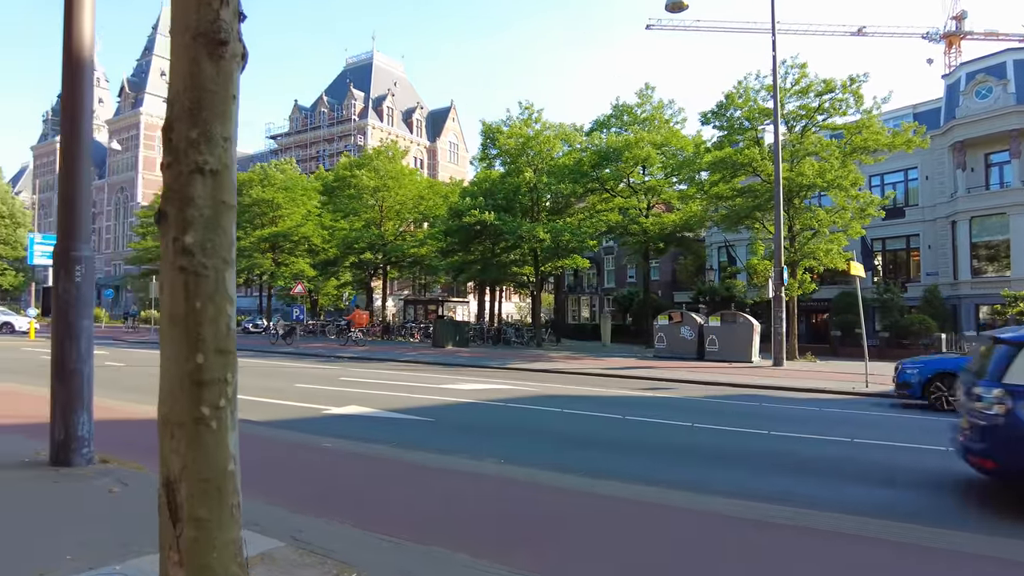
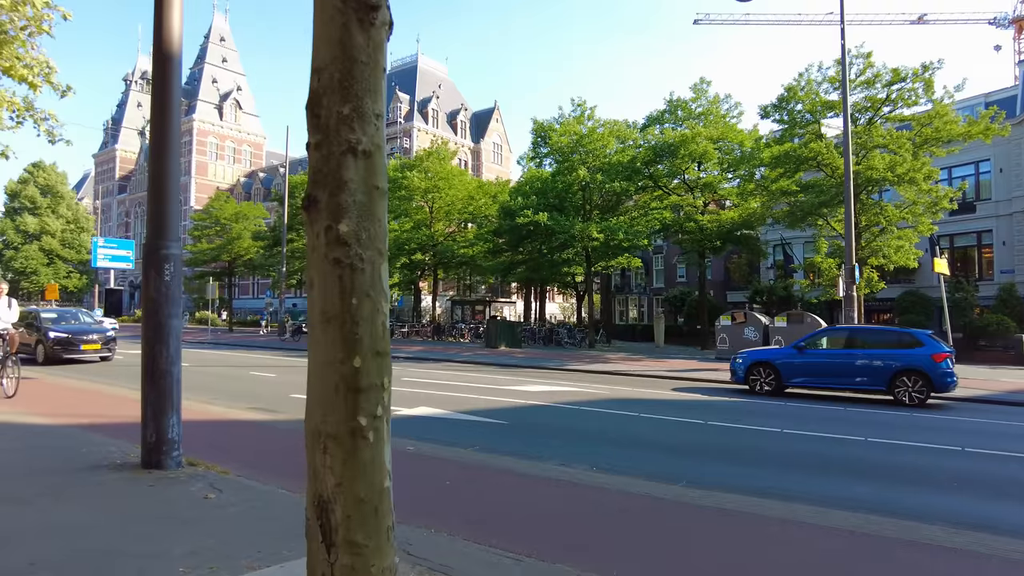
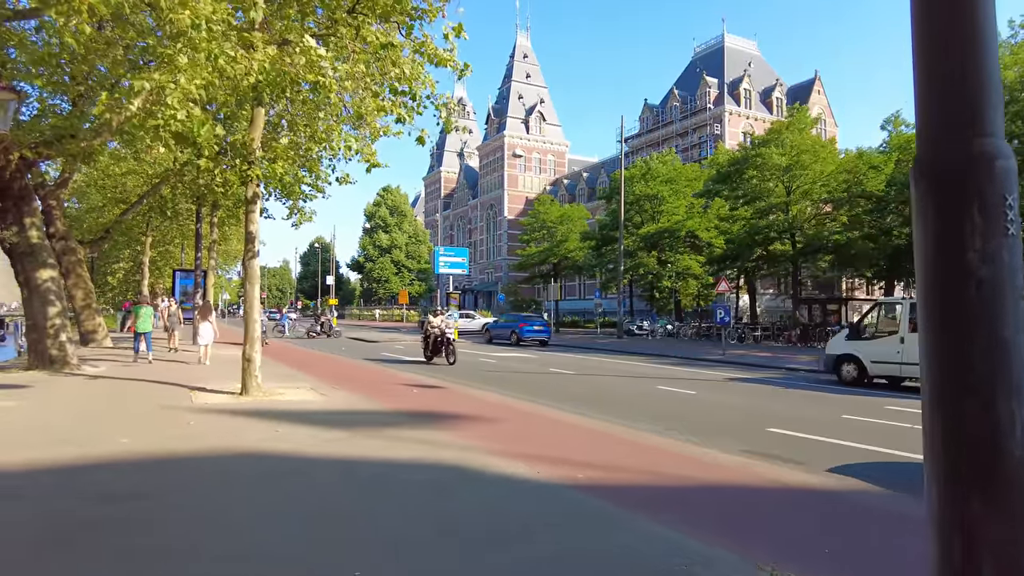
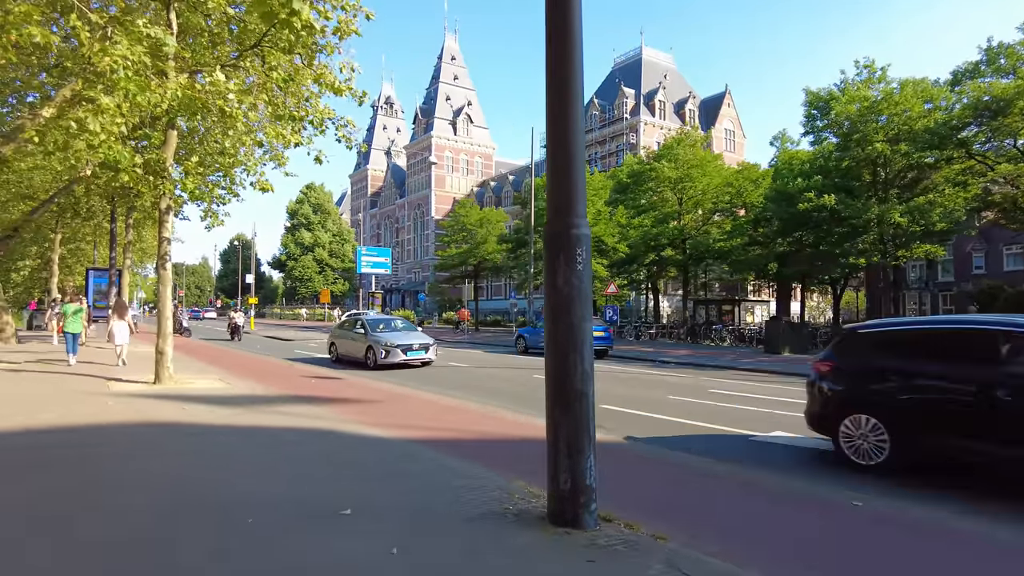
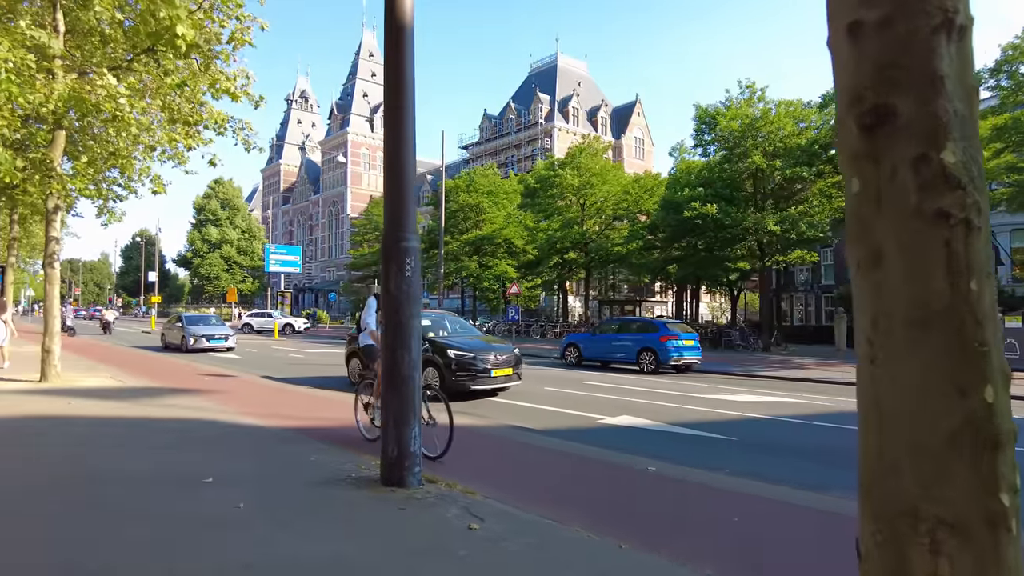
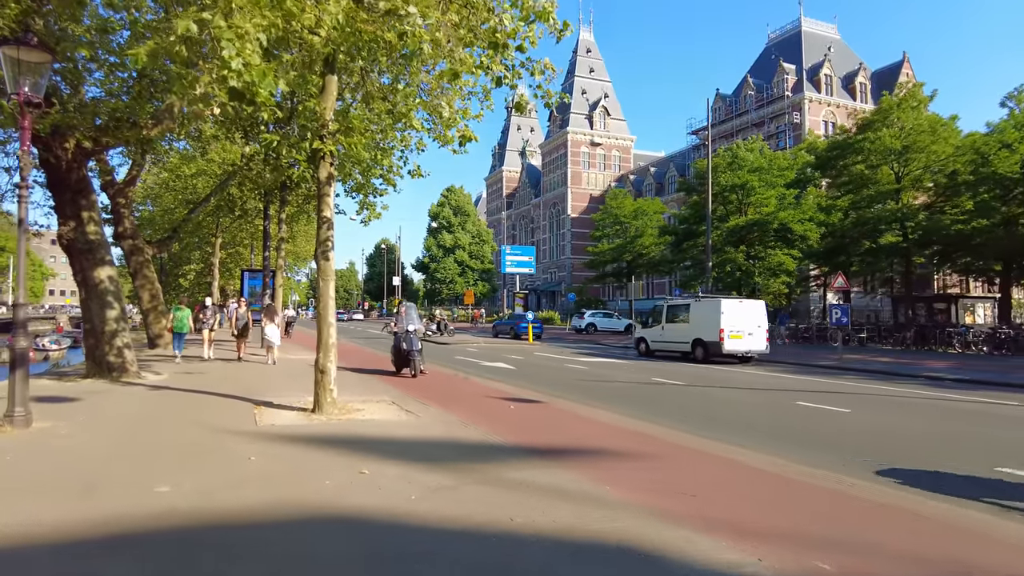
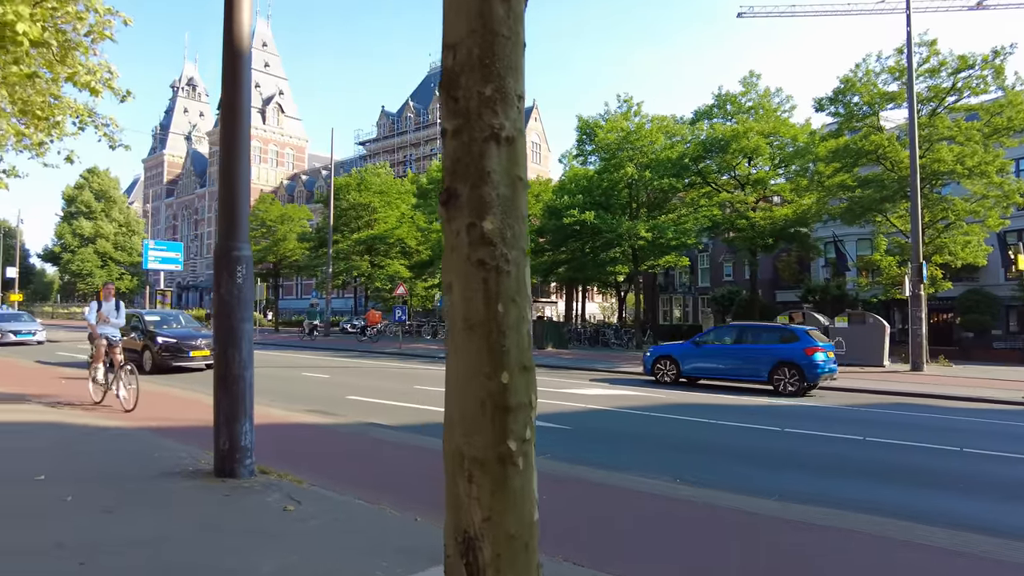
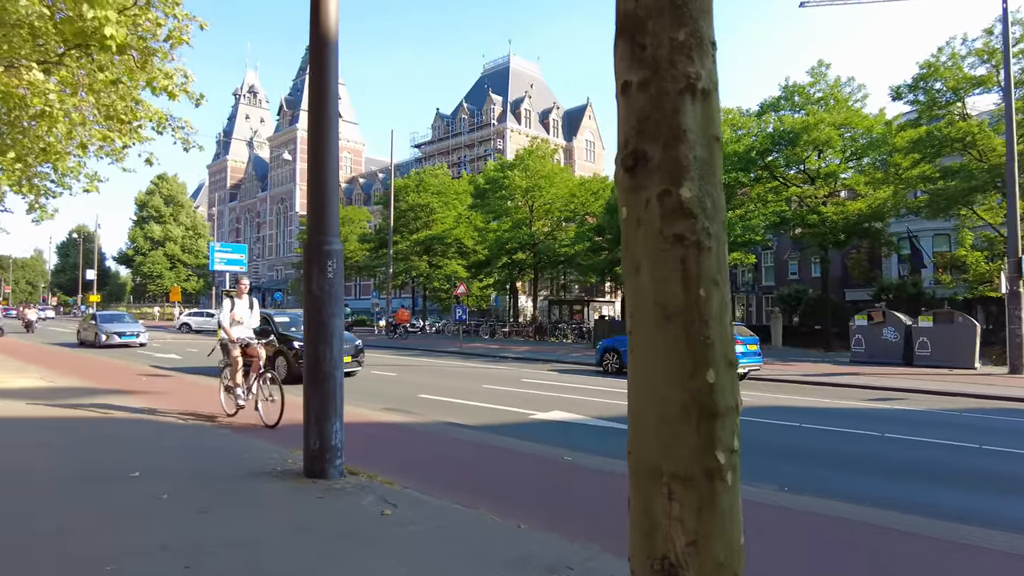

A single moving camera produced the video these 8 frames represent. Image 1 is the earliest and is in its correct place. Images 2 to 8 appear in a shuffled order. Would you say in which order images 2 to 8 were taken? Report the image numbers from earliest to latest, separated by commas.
2, 7, 8, 5, 4, 3, 6
